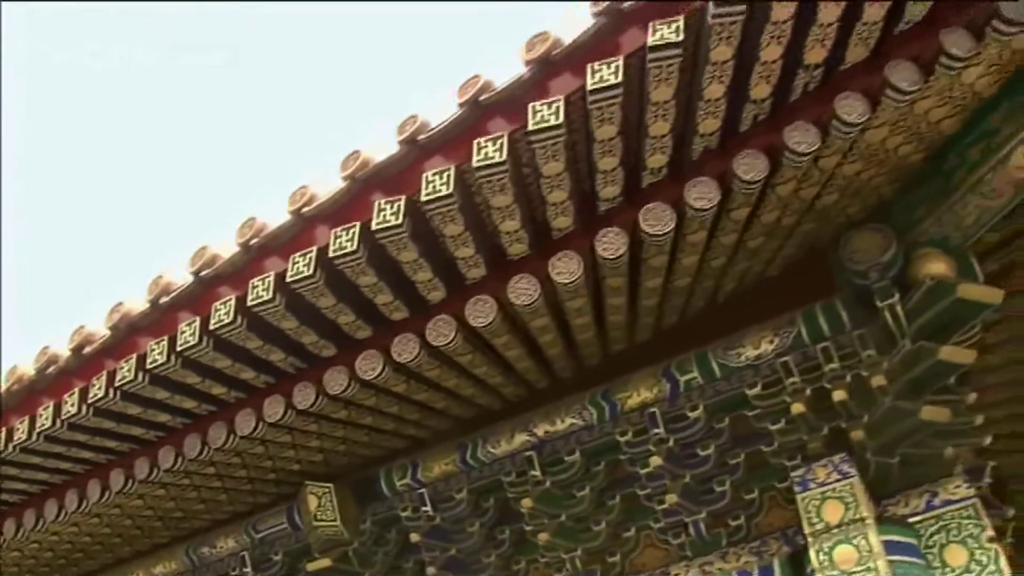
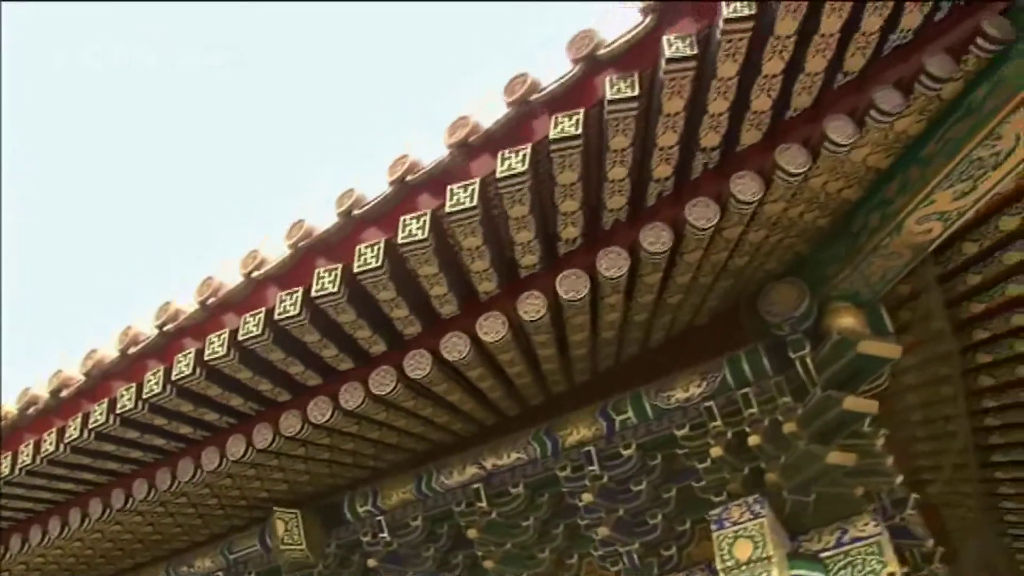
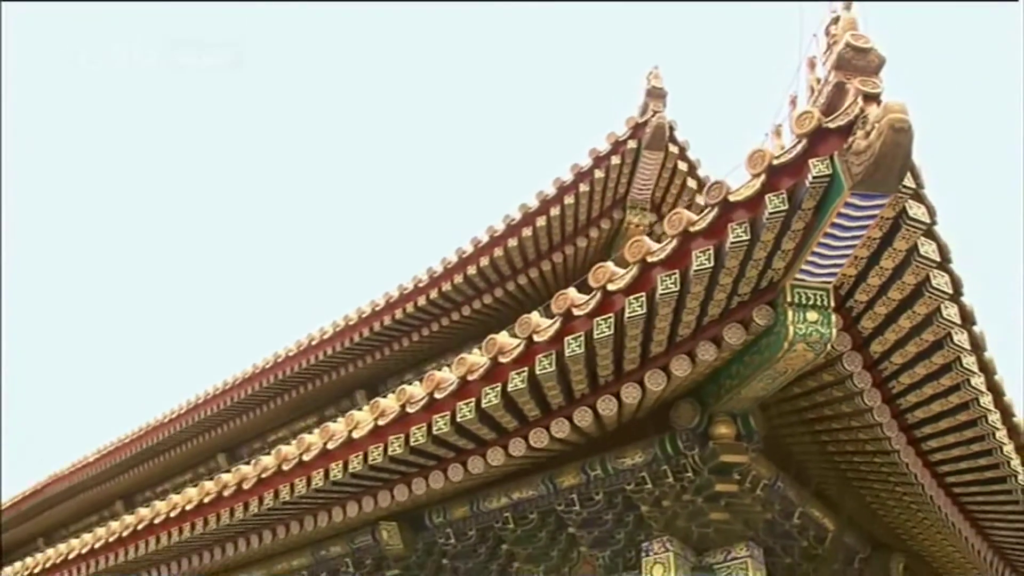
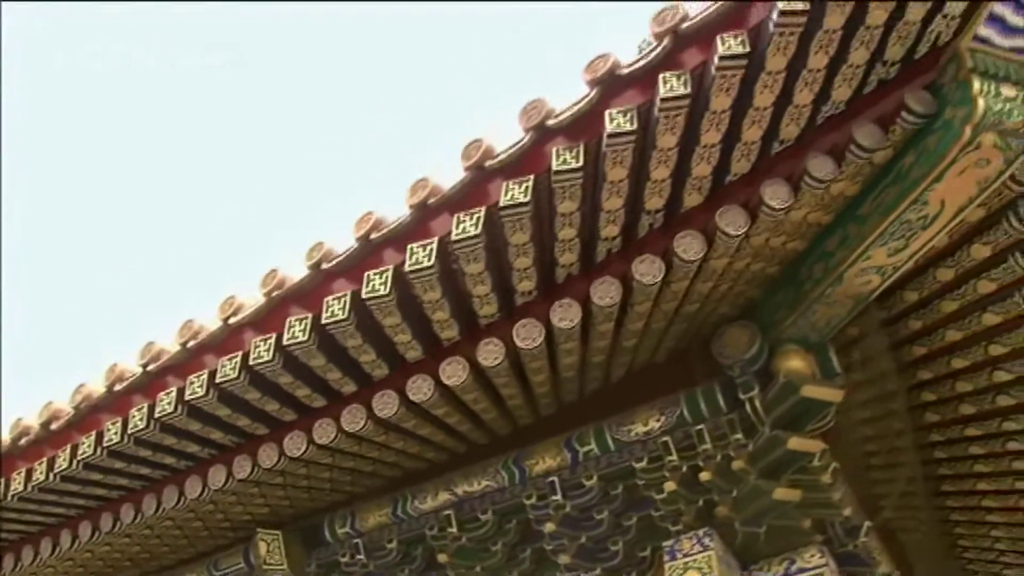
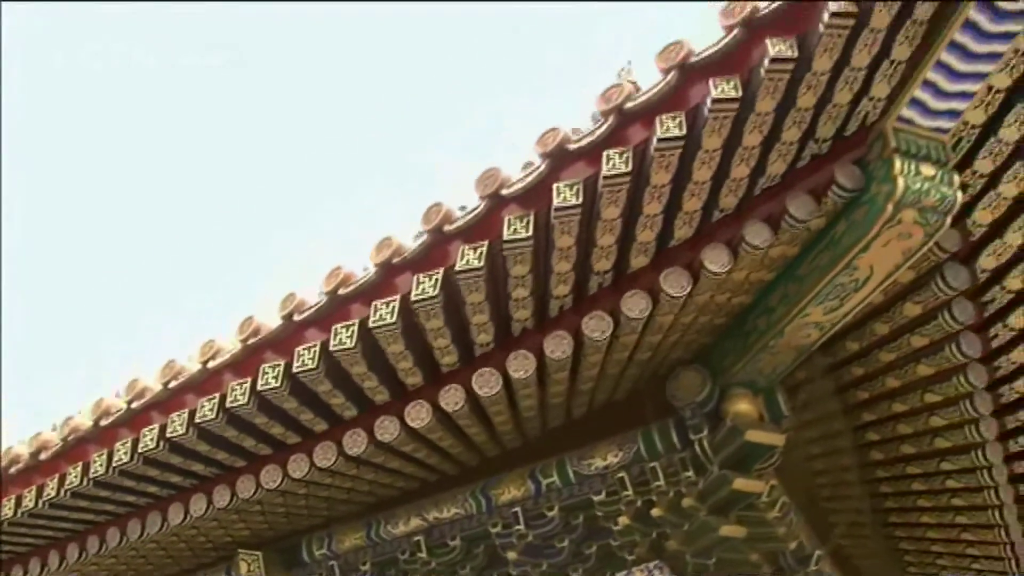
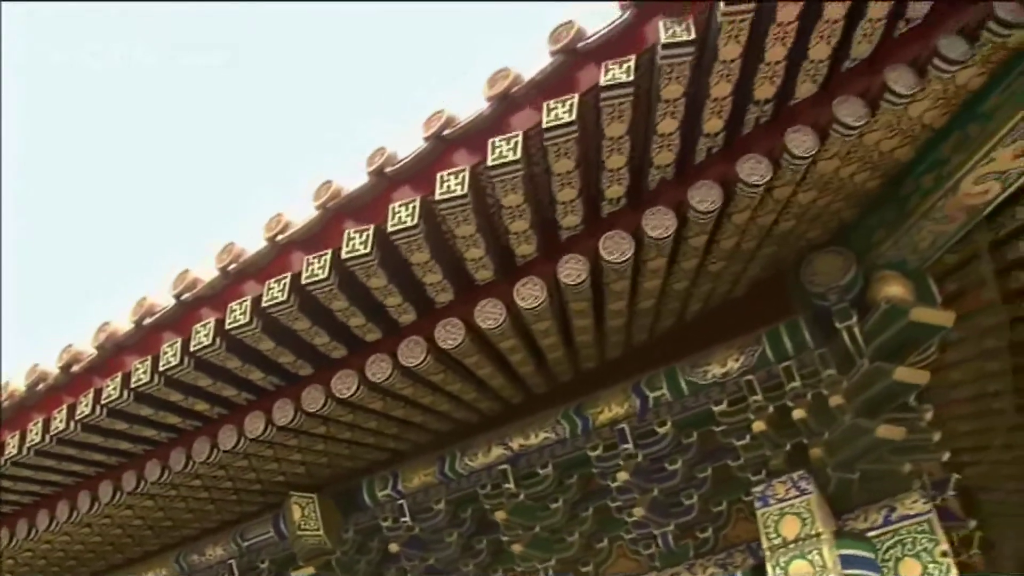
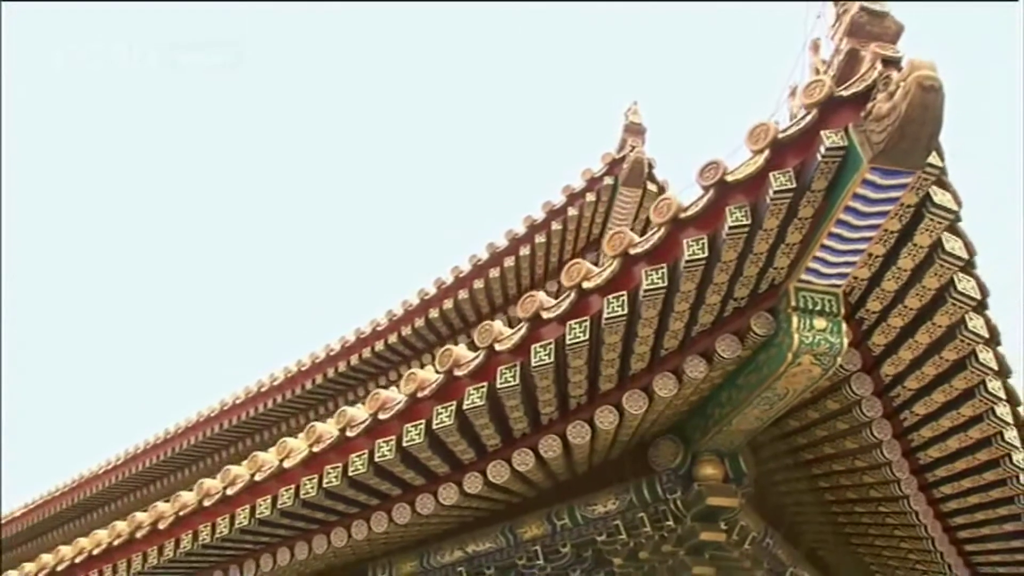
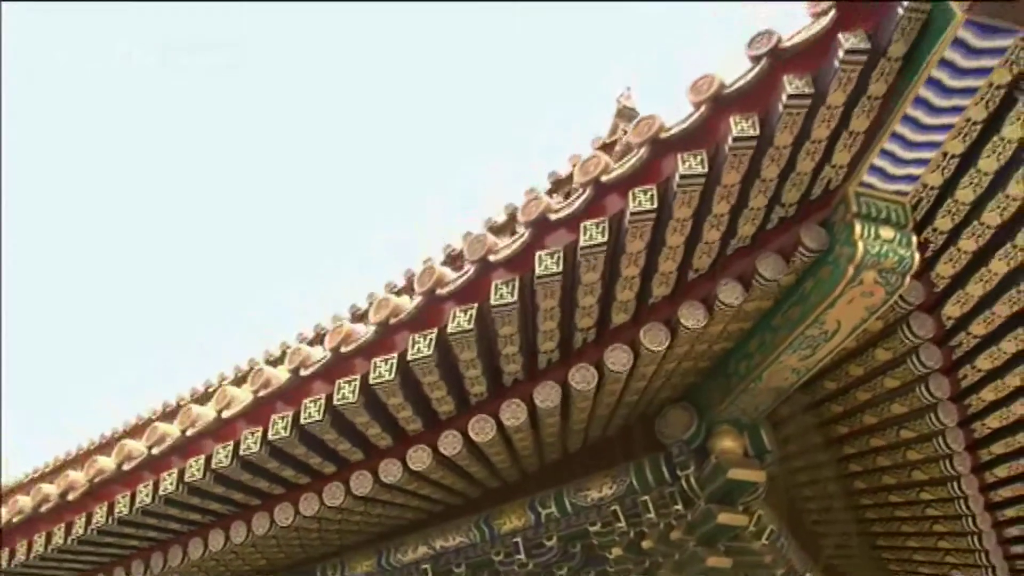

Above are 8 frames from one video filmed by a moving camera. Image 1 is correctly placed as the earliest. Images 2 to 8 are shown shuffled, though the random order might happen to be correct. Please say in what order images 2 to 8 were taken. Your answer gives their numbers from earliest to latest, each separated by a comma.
6, 2, 4, 5, 8, 7, 3
